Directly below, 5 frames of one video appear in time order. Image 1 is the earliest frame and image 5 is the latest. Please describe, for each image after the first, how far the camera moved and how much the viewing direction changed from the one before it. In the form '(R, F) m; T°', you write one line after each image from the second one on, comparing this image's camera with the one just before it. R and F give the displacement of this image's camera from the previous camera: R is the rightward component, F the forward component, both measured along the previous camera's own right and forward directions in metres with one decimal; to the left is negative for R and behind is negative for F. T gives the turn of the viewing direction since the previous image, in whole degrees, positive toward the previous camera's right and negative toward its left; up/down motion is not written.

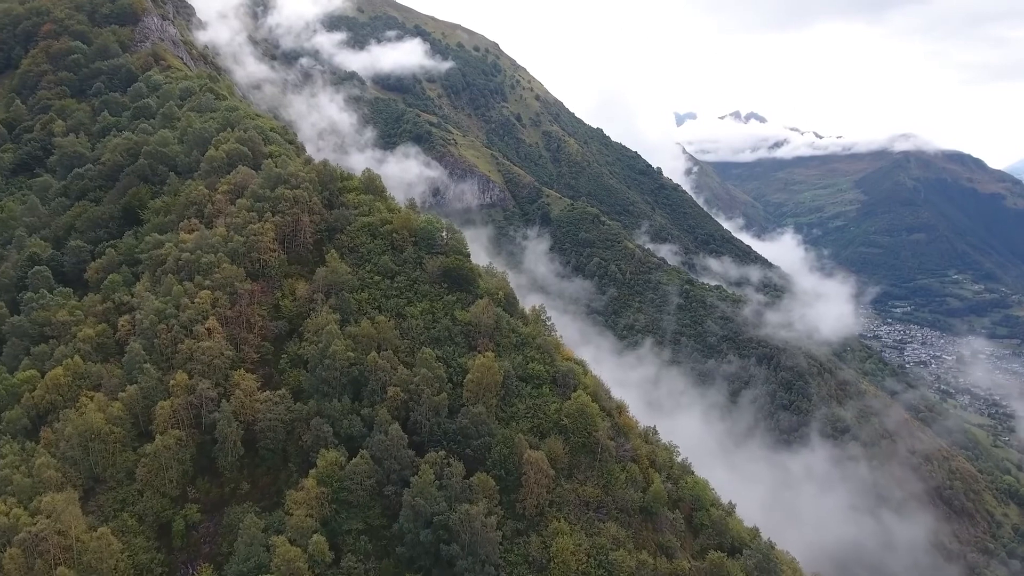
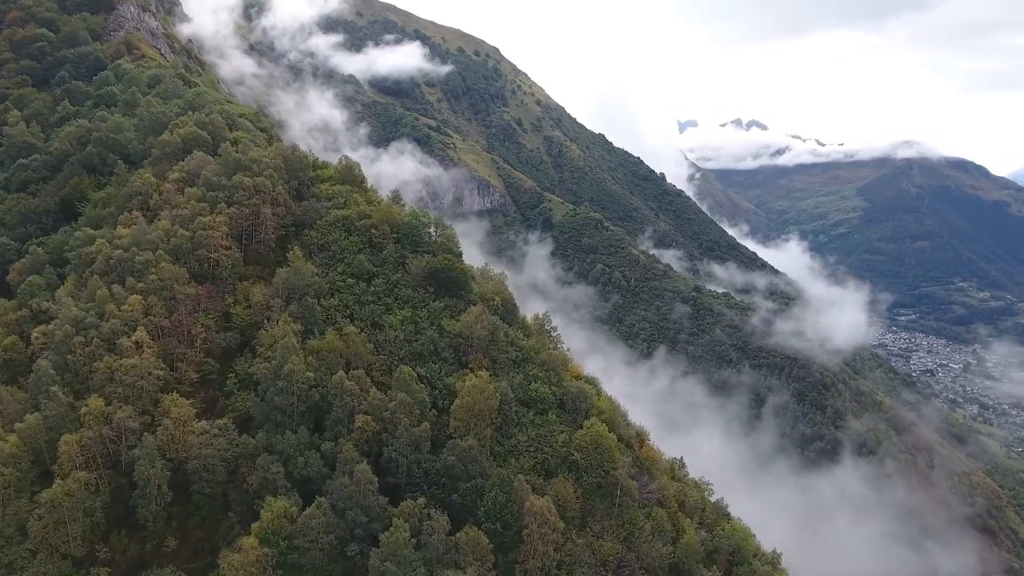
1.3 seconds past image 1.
(+0.2, +8.5) m; 0°
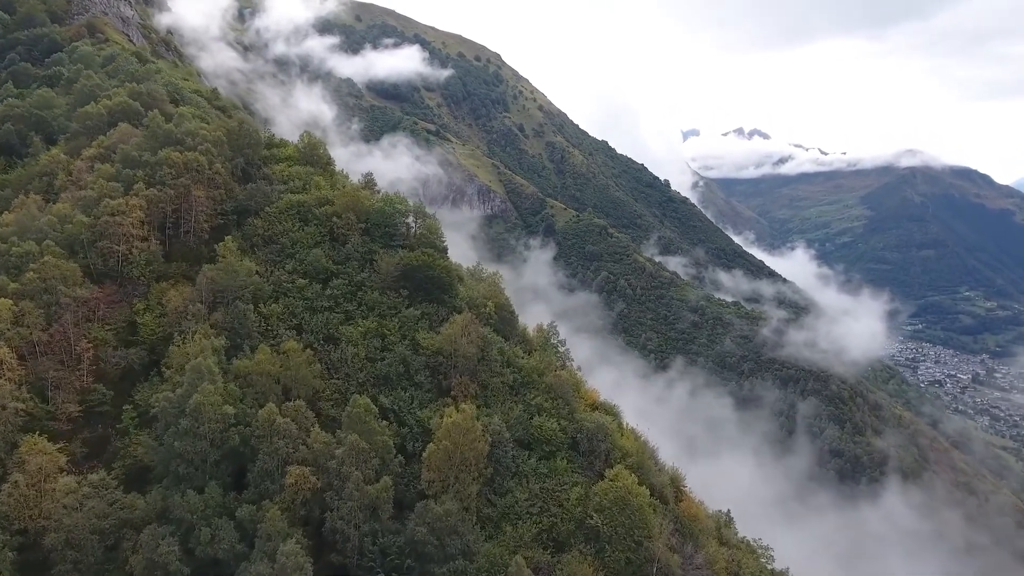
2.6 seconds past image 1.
(+0.3, +9.9) m; 0°
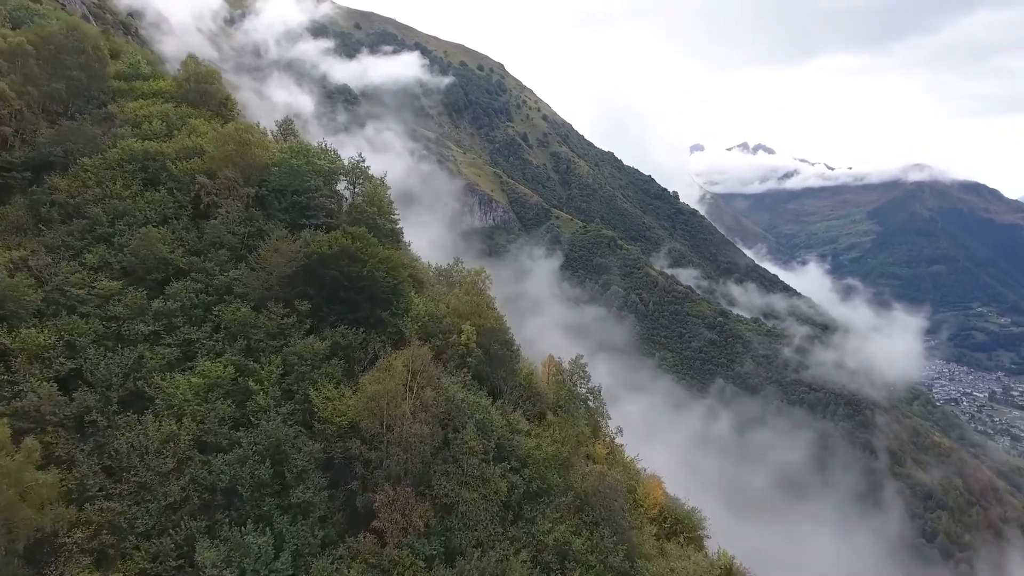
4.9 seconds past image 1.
(+0.2, +16.4) m; 0°
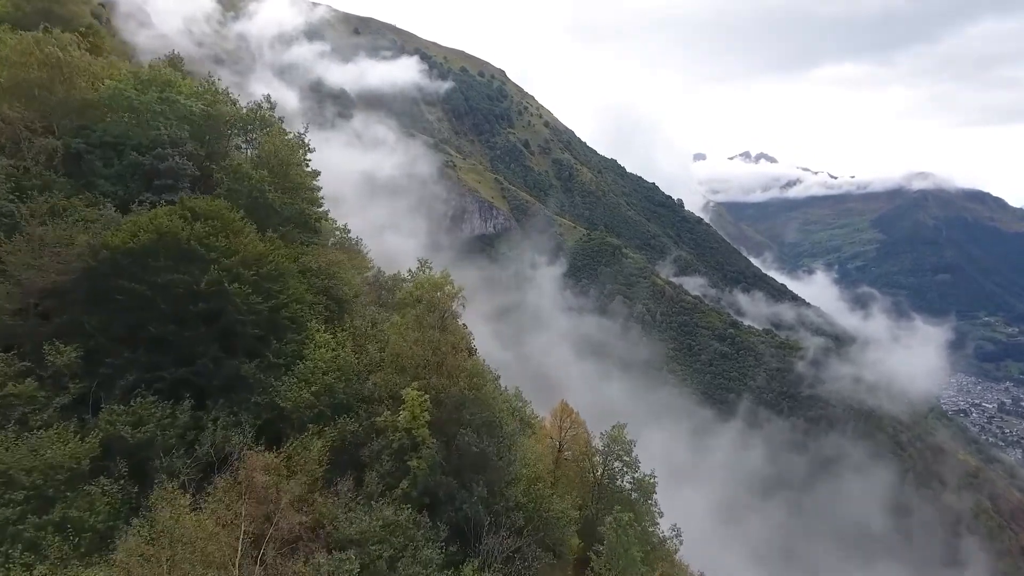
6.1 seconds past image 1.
(+0.2, +9.4) m; 0°
